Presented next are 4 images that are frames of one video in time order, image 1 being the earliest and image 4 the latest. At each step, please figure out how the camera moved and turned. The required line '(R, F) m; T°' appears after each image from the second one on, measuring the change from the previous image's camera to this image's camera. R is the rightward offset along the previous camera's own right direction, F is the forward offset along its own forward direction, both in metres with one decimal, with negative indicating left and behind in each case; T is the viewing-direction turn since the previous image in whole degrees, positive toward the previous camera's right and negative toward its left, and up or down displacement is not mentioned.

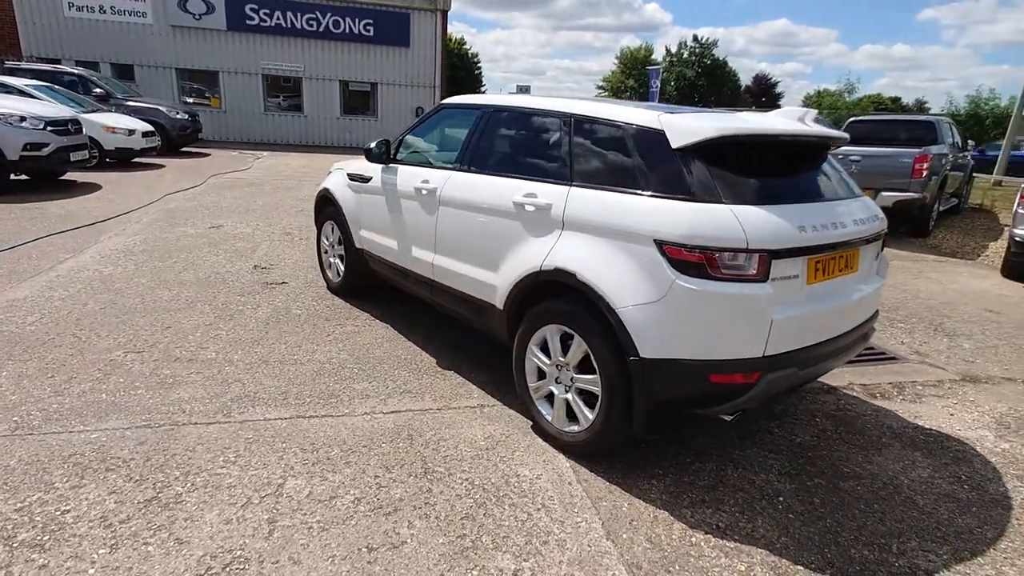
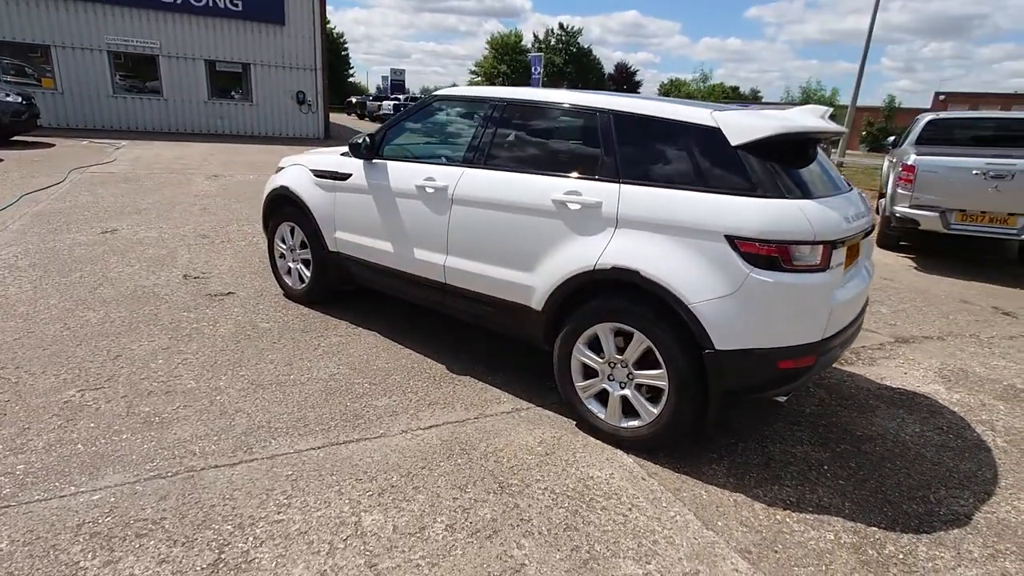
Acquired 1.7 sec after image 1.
(-0.9, +0.2) m; +12°
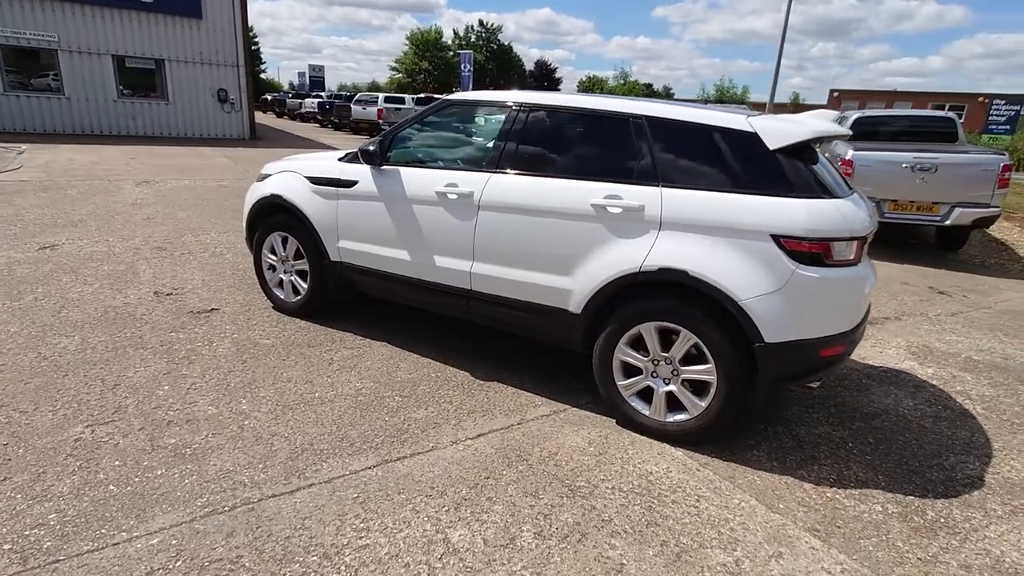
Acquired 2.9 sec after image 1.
(-0.7, 0.0) m; +7°
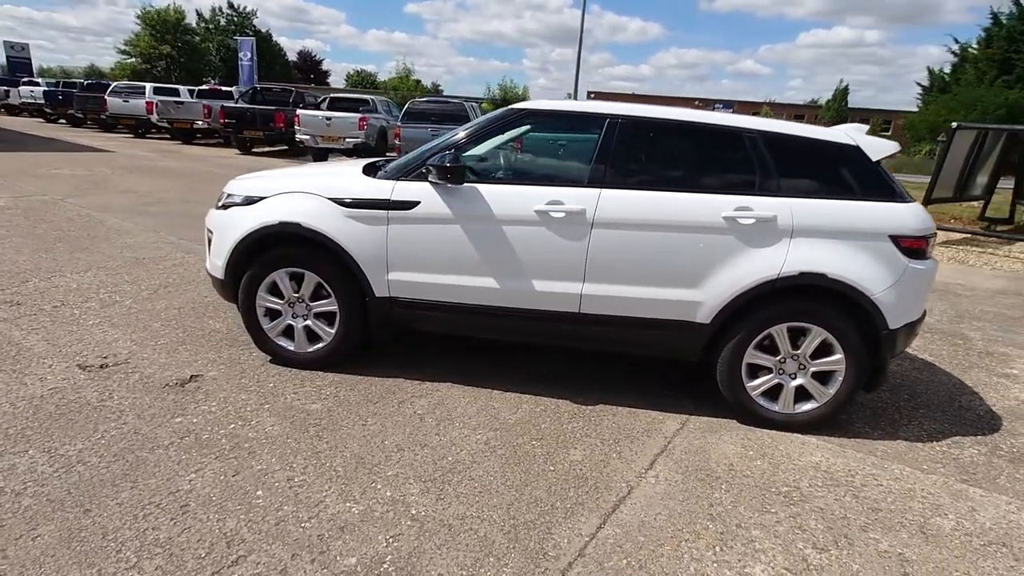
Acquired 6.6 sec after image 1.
(-2.0, +0.6) m; +22°
